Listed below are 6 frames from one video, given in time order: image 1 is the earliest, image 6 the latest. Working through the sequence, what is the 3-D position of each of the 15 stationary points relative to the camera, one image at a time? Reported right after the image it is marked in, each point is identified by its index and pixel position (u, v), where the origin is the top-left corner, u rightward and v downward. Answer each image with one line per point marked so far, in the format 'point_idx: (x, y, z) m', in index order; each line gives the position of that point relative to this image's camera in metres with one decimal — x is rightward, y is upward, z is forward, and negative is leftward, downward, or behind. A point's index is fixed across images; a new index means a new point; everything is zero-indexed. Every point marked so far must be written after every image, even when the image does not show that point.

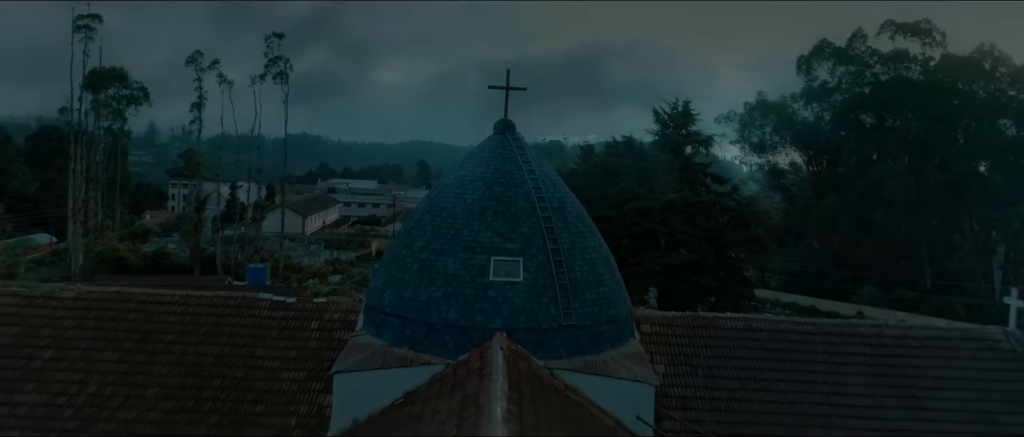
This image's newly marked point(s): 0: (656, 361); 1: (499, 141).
0: (+1.5, -1.5, +7.0) m
1: (-0.1, +0.8, +7.9) m
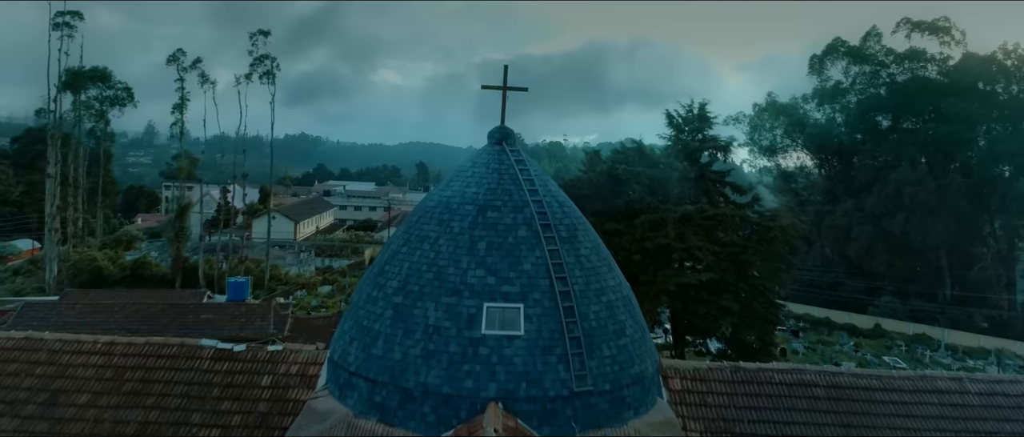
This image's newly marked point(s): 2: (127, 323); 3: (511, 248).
0: (+1.5, -1.7, +5.6) m
1: (-0.2, +0.6, +6.5) m
2: (-8.4, -2.3, +14.9) m
3: (0.0, -0.2, +5.4) m
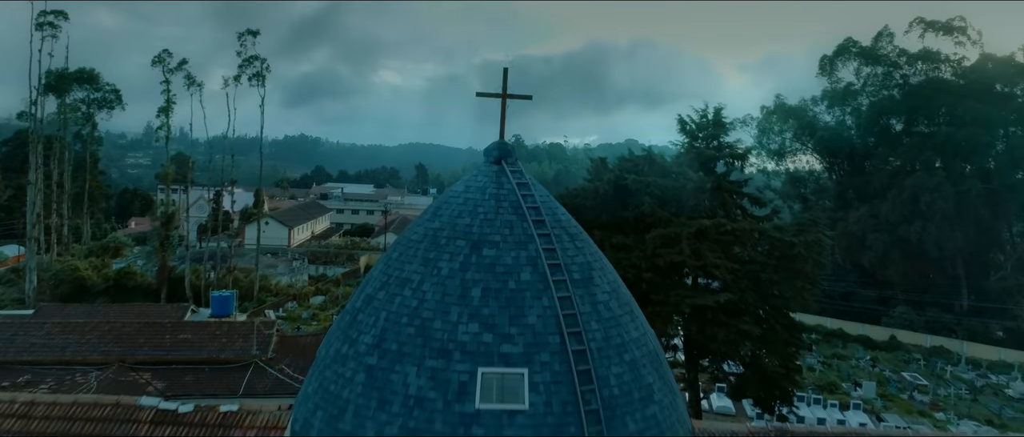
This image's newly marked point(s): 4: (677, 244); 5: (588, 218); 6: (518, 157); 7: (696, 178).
0: (+1.5, -2.0, +4.6) m
1: (-0.1, +0.3, +5.5) m
2: (-8.4, -2.5, +13.8) m
3: (0.0, -0.5, +4.3) m
4: (+2.9, -0.4, +12.0) m
5: (+1.5, +0.1, +13.4) m
6: (0.0, +0.4, +5.6) m
7: (+3.4, +0.8, +12.7) m
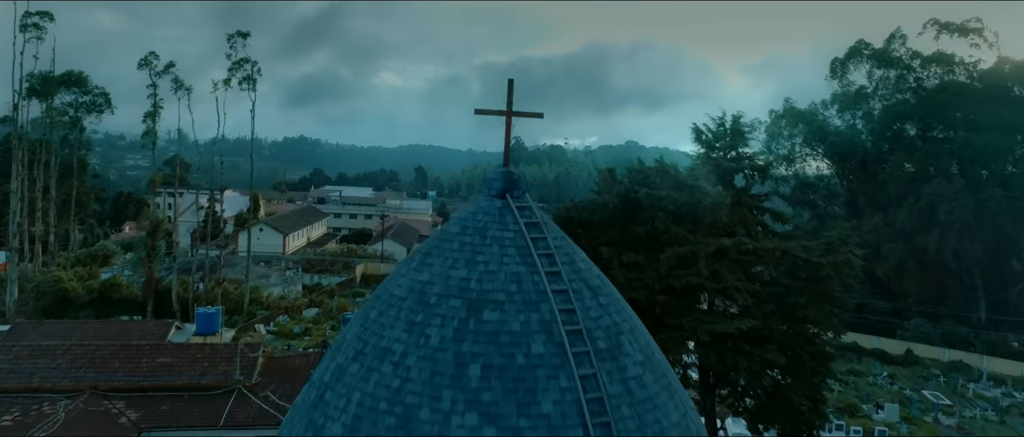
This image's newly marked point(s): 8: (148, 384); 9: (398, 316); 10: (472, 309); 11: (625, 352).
0: (+1.5, -2.3, +3.6) m
1: (-0.1, 0.0, +4.5) m
2: (-8.3, -2.8, +12.9) m
3: (0.0, -0.8, +3.4) m
4: (+3.0, -0.7, +11.0) m
5: (+1.5, -0.2, +12.4) m
6: (+0.1, +0.2, +4.6) m
7: (+3.5, +0.5, +11.8) m
8: (-6.7, -3.1, +12.7) m
9: (-0.7, -0.5, +3.7) m
10: (-0.2, -0.5, +3.6) m
11: (+0.6, -0.7, +3.7) m
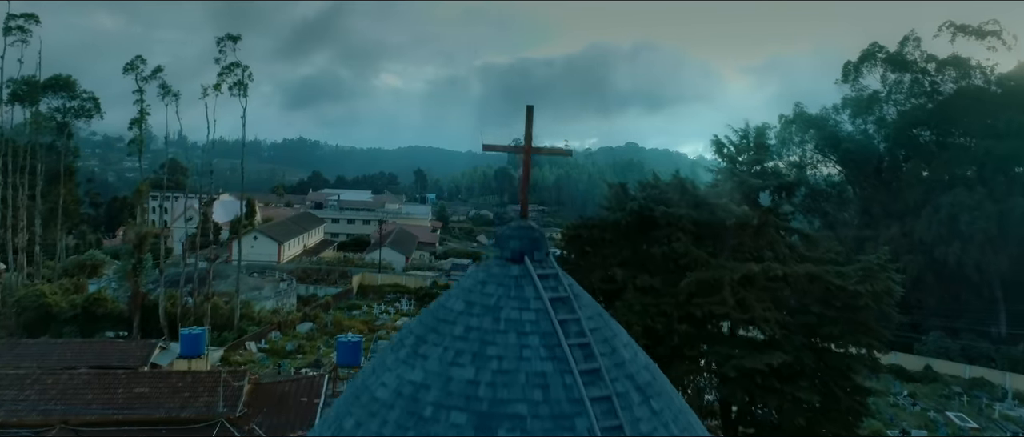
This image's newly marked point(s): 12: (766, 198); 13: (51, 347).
0: (+1.6, -2.6, +2.7) m
1: (0.0, -0.3, +3.6) m
2: (-8.2, -3.2, +11.9) m
3: (+0.1, -1.1, +2.4) m
4: (+3.0, -1.1, +10.1) m
5: (+1.6, -0.6, +11.4) m
6: (+0.2, -0.2, +3.7) m
7: (+3.6, +0.1, +10.8) m
8: (-6.7, -3.4, +11.7) m
9: (-0.6, -0.9, +2.8) m
10: (-0.1, -0.8, +2.6) m
11: (+0.7, -1.0, +2.7) m
12: (+4.2, +0.3, +11.3) m
13: (-11.0, -3.1, +16.4) m
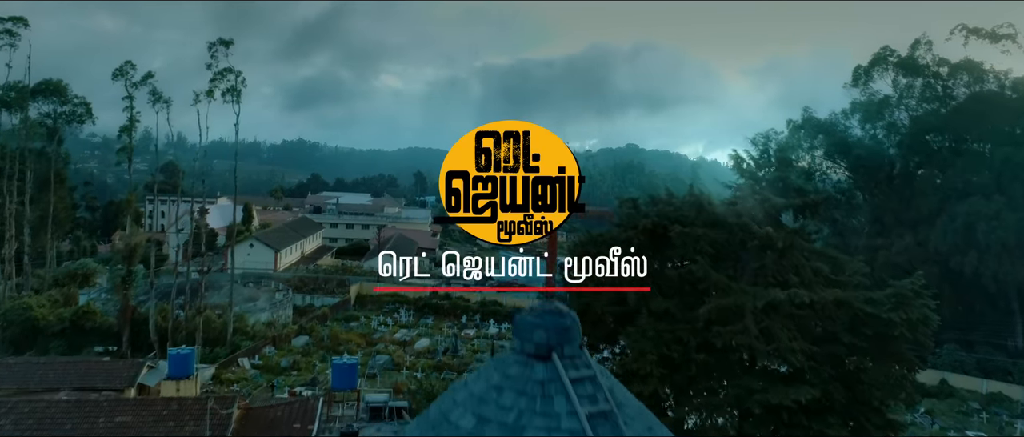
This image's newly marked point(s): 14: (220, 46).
0: (+1.7, -2.9, +1.9) m
1: (+0.1, -0.6, +2.8) m
2: (-8.1, -3.5, +11.2) m
3: (+0.2, -1.4, +1.7) m
4: (+3.1, -1.4, +9.4) m
5: (+1.7, -0.9, +10.7) m
6: (+0.3, -0.5, +3.0) m
7: (+3.6, -0.2, +10.1) m
8: (-6.6, -3.7, +11.0) m
9: (-0.5, -1.2, +2.1) m
10: (0.0, -1.1, +1.9) m
11: (+0.8, -1.3, +2.0) m
12: (+4.3, 0.0, +10.5) m
13: (-11.0, -3.4, +15.7) m
14: (-8.4, +5.0, +19.6) m
